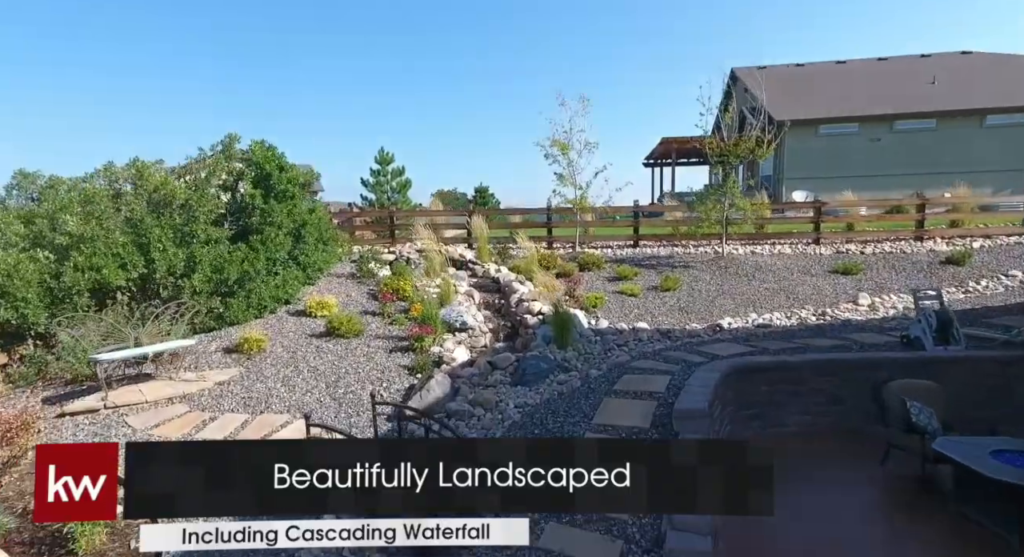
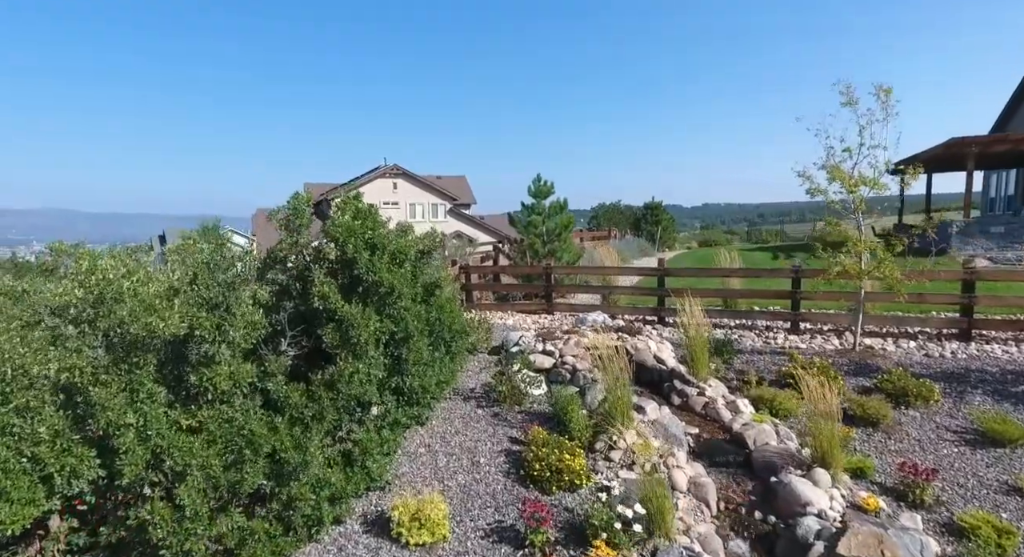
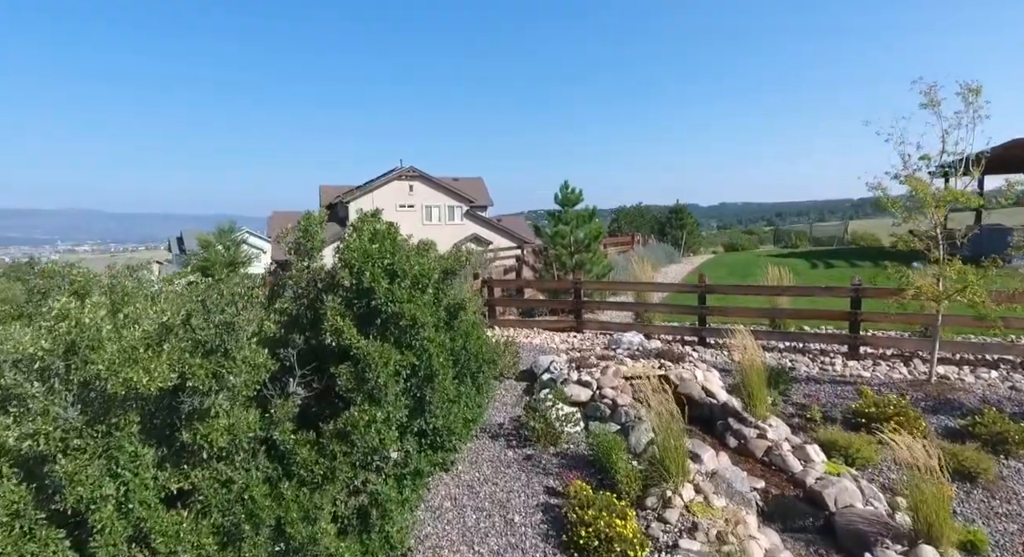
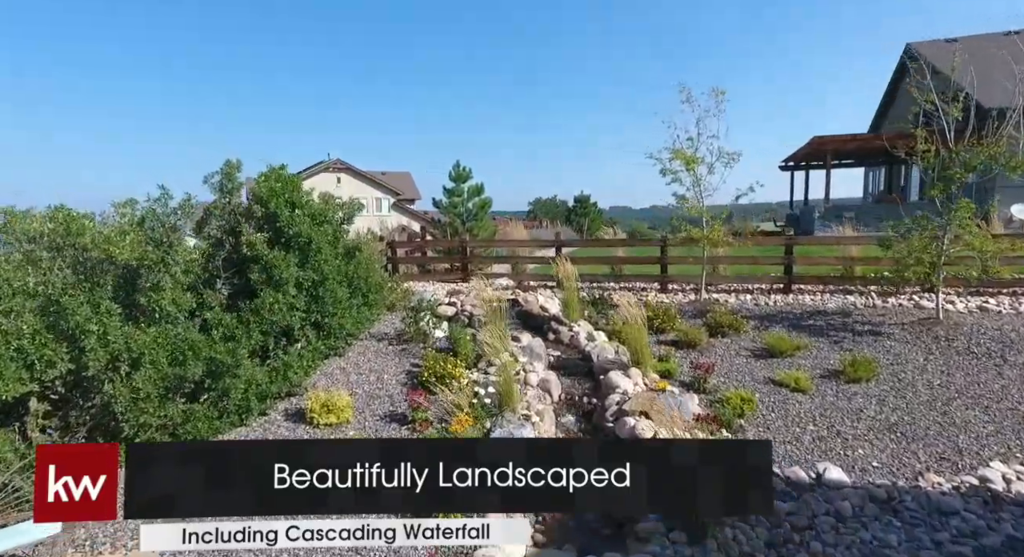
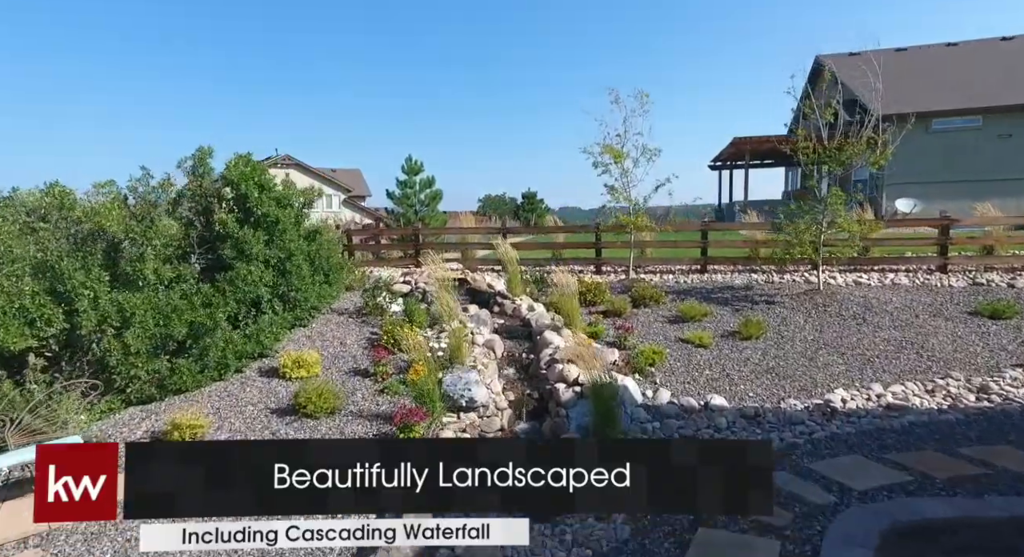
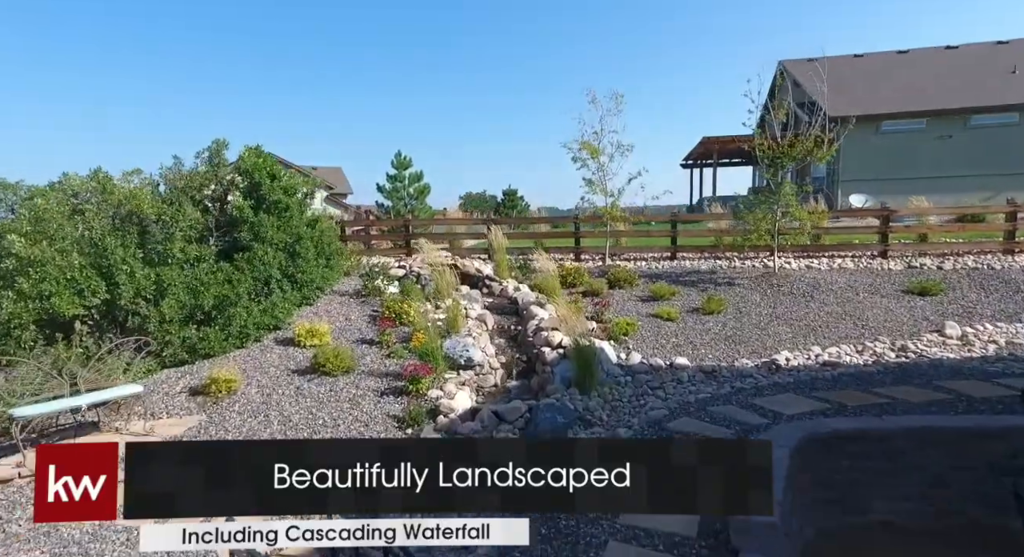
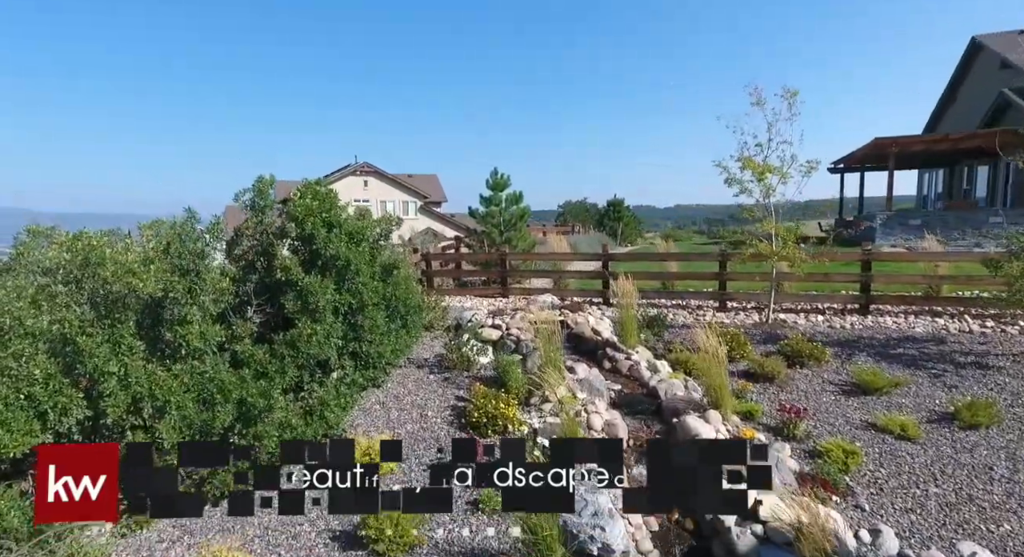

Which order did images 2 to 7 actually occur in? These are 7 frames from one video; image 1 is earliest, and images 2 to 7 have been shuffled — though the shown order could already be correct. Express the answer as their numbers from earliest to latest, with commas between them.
6, 5, 4, 7, 2, 3
